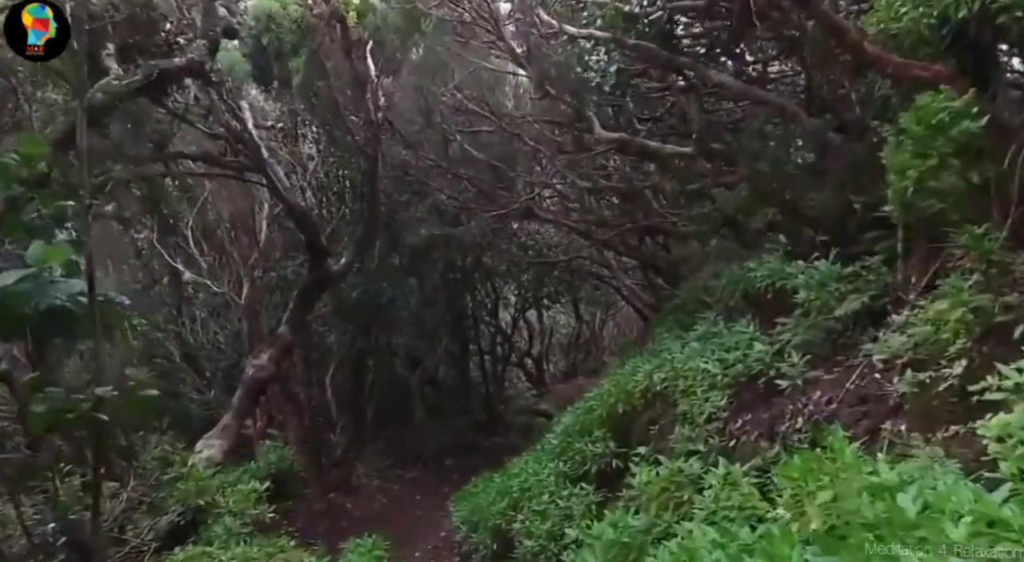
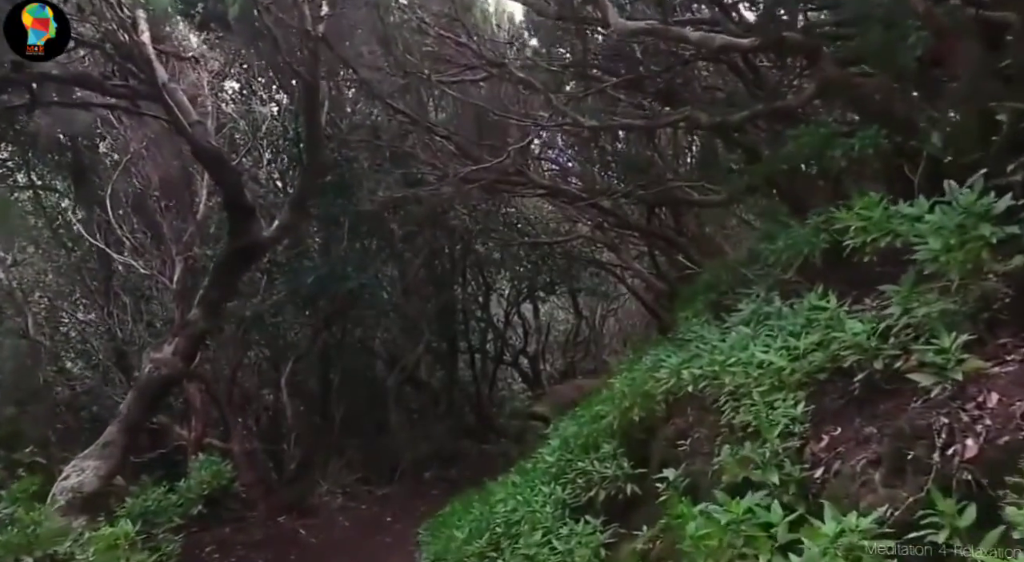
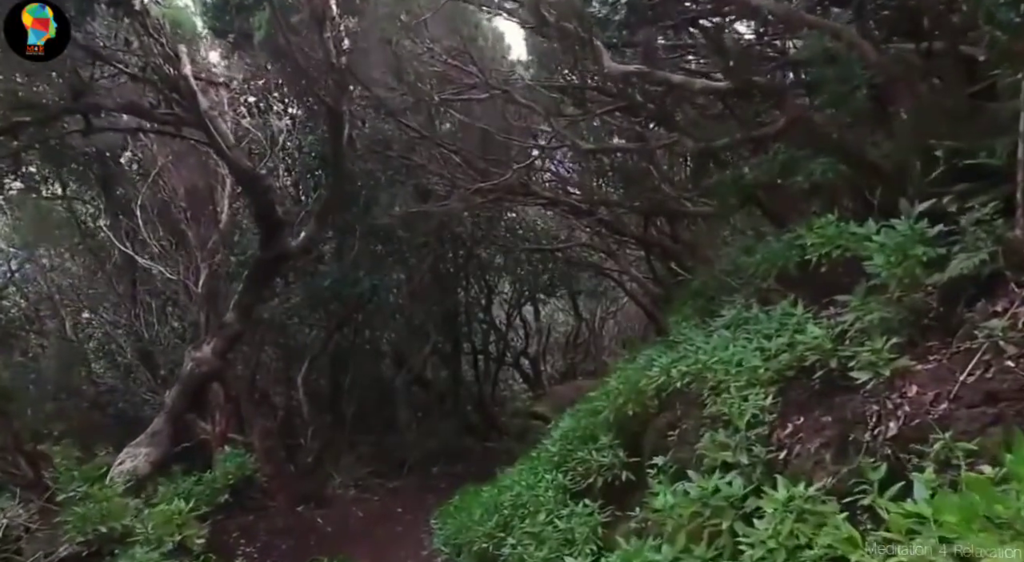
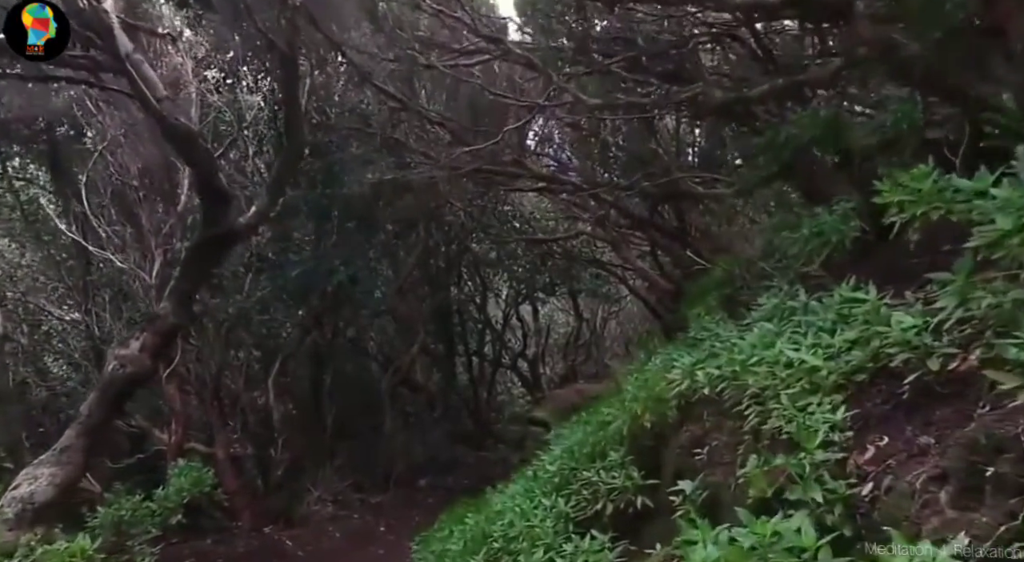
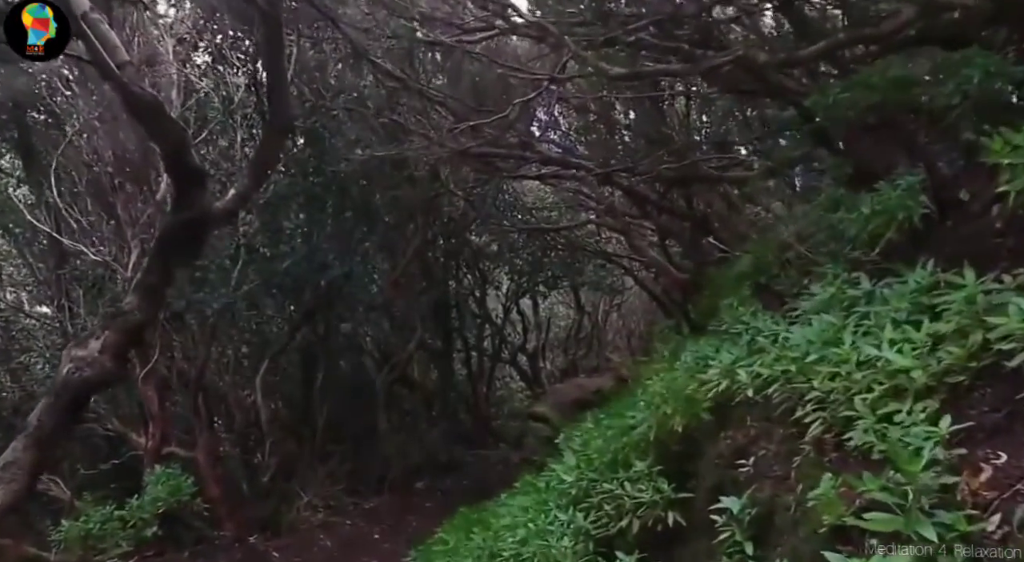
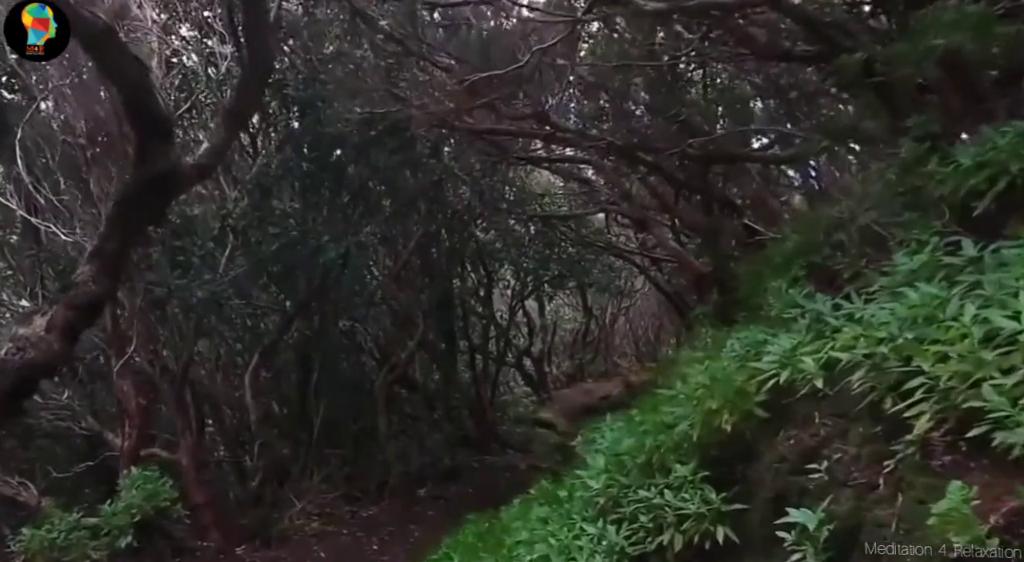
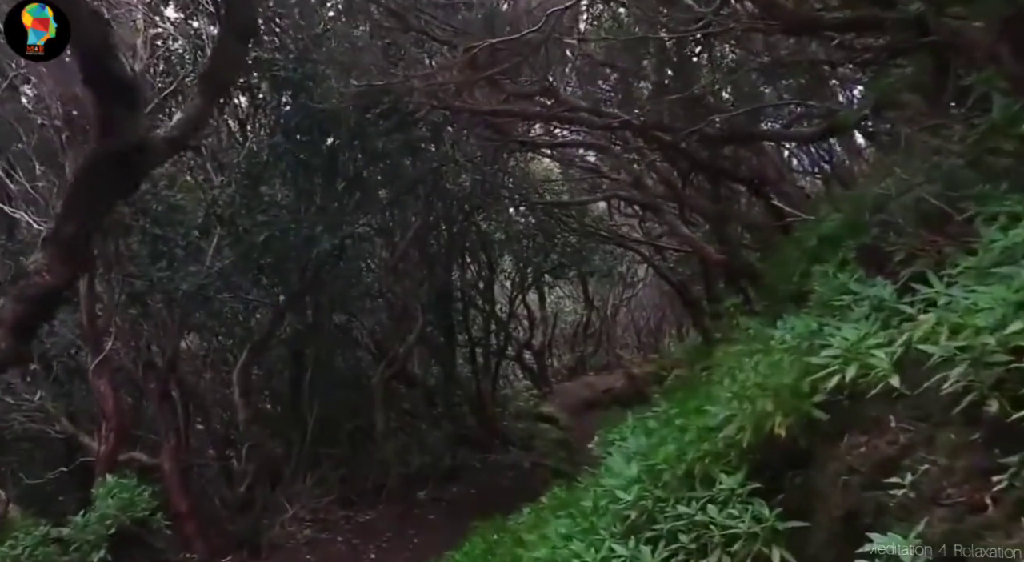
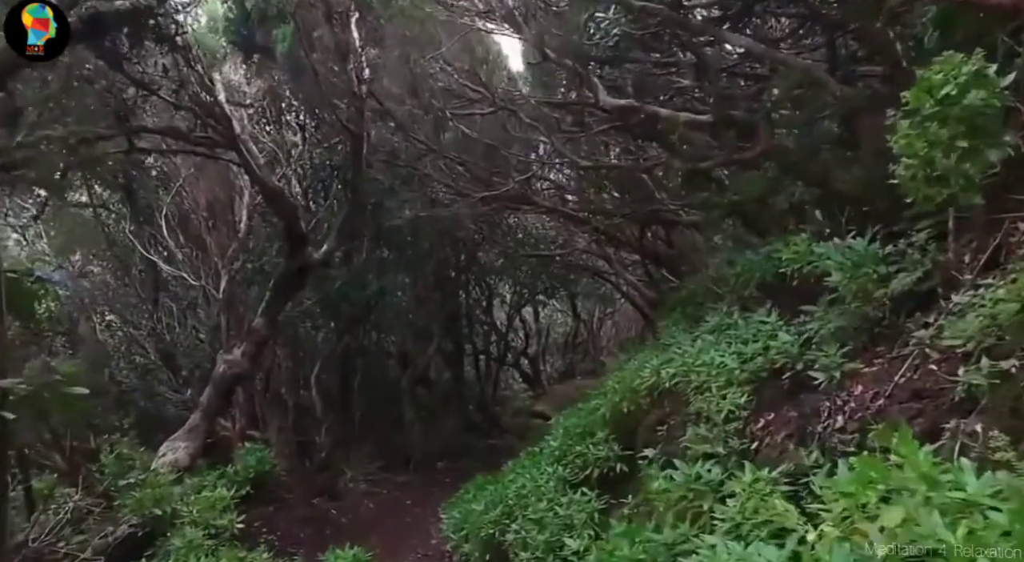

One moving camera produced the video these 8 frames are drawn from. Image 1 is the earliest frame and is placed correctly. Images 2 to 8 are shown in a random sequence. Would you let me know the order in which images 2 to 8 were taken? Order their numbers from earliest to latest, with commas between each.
8, 3, 2, 4, 5, 6, 7
